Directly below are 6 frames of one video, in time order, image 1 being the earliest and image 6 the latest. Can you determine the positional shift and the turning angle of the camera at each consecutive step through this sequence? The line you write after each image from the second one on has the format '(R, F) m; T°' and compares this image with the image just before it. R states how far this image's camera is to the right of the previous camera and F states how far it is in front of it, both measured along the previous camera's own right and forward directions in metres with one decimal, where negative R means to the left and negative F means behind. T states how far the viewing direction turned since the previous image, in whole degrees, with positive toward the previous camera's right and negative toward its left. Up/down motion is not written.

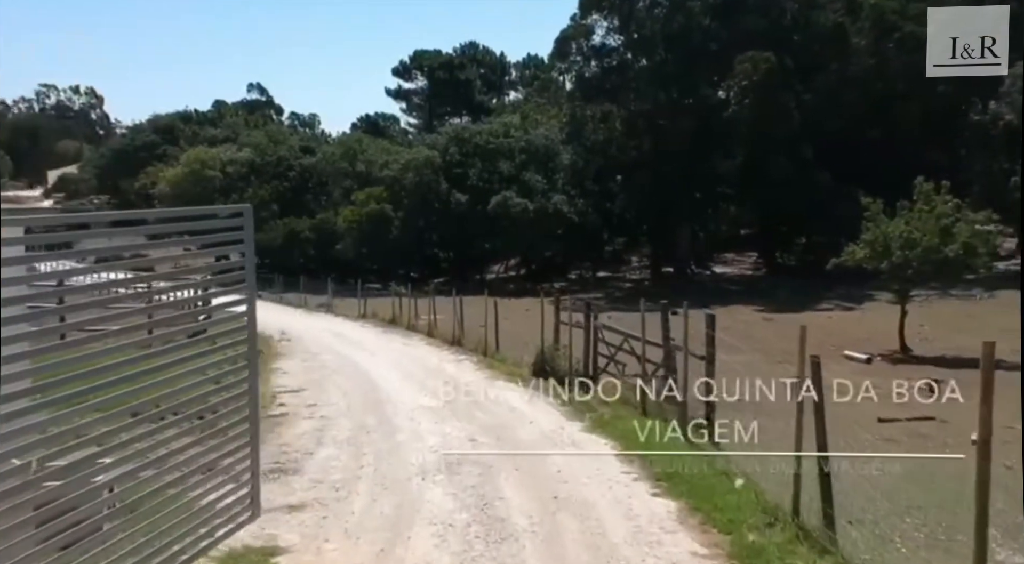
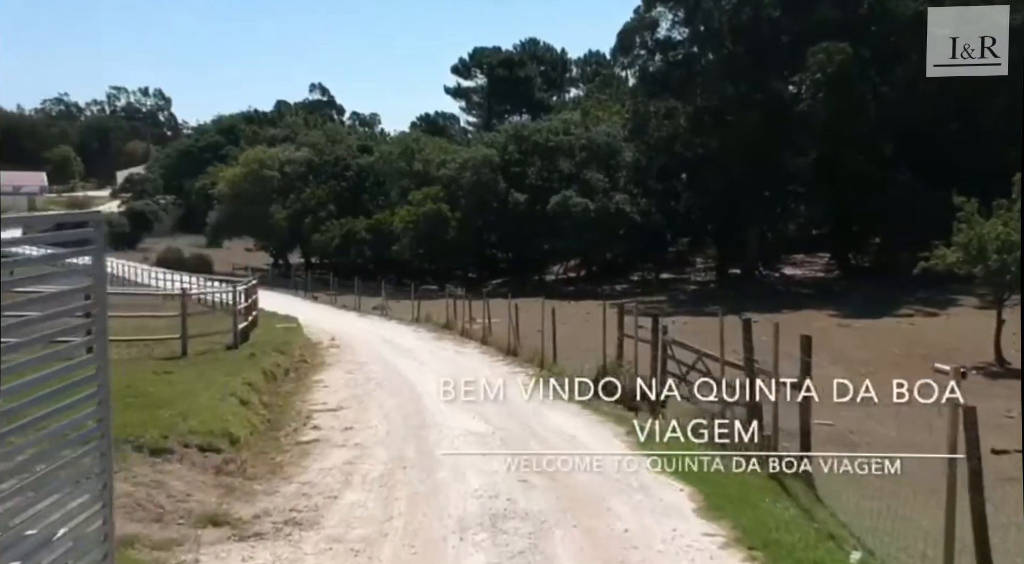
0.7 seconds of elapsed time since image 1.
(0.0, +1.2) m; -3°
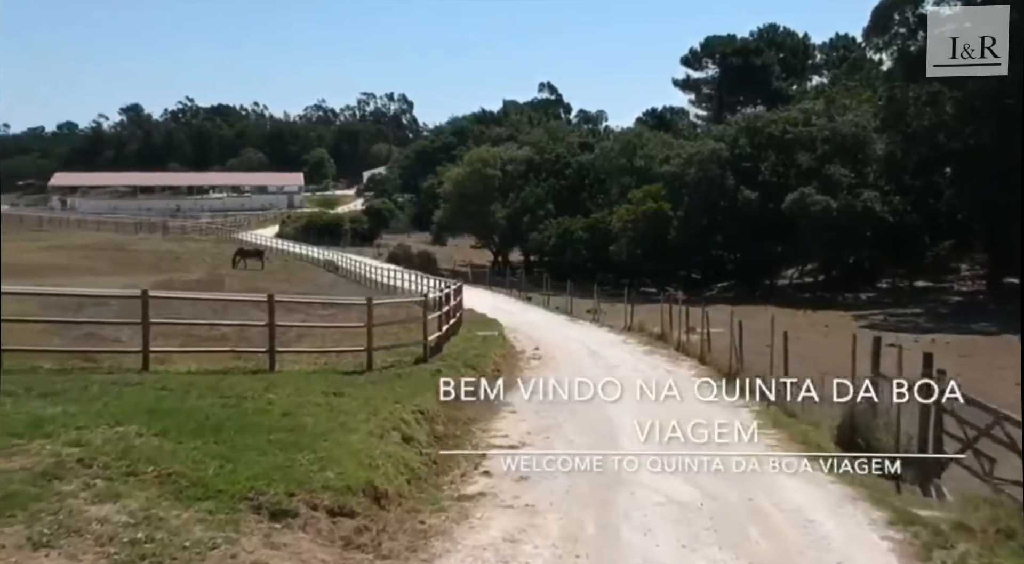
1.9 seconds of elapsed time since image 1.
(+0.1, +2.0) m; -12°
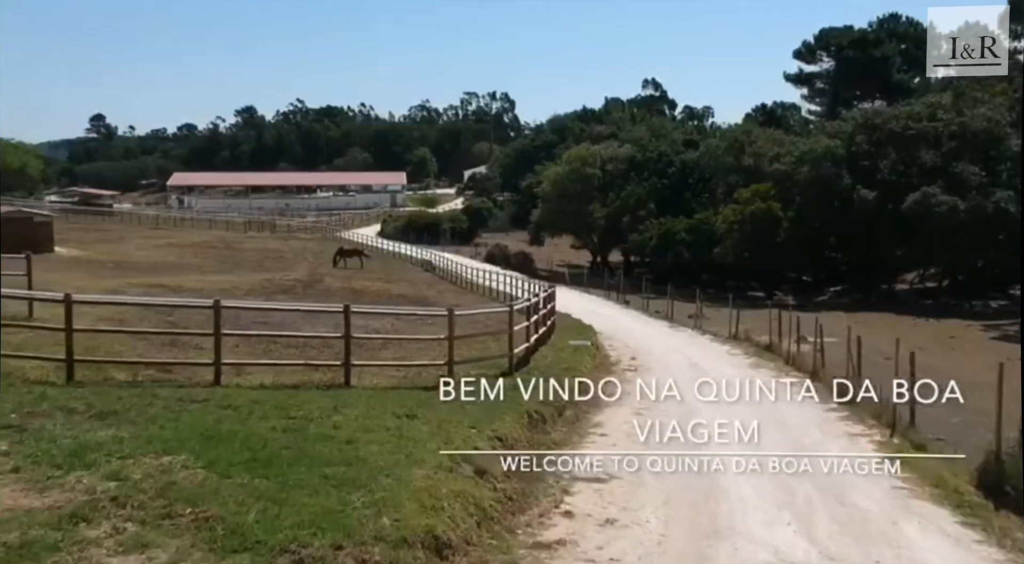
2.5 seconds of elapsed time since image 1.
(+0.1, +1.0) m; -6°
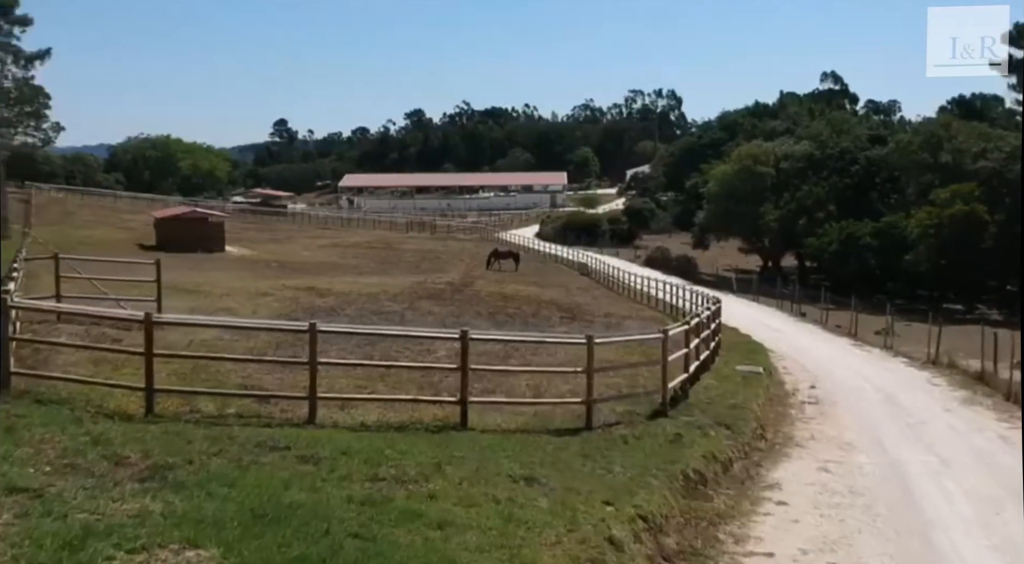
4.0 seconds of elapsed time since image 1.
(+0.1, +2.2) m; -9°
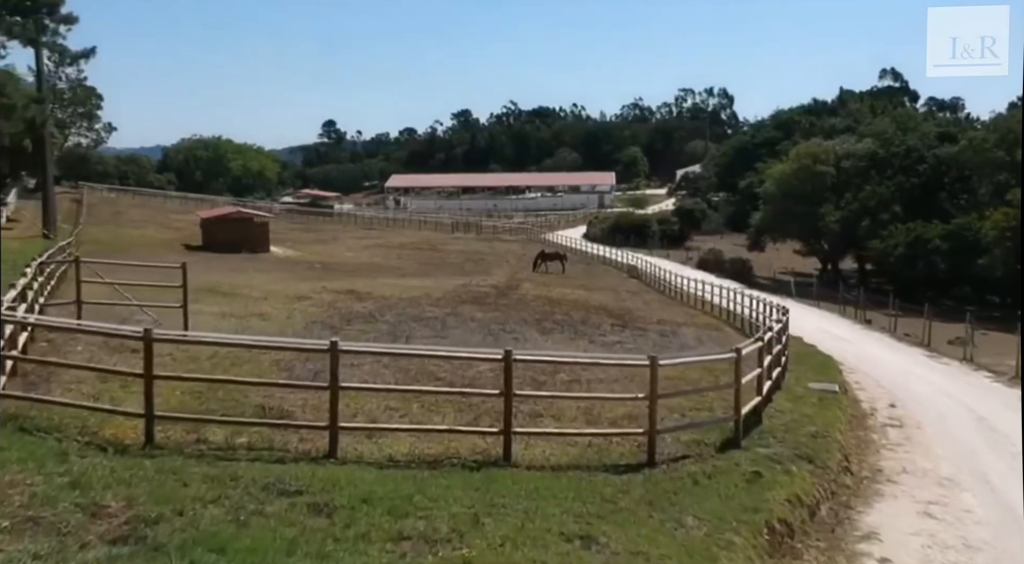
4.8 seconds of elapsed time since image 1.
(0.0, +1.4) m; -3°
